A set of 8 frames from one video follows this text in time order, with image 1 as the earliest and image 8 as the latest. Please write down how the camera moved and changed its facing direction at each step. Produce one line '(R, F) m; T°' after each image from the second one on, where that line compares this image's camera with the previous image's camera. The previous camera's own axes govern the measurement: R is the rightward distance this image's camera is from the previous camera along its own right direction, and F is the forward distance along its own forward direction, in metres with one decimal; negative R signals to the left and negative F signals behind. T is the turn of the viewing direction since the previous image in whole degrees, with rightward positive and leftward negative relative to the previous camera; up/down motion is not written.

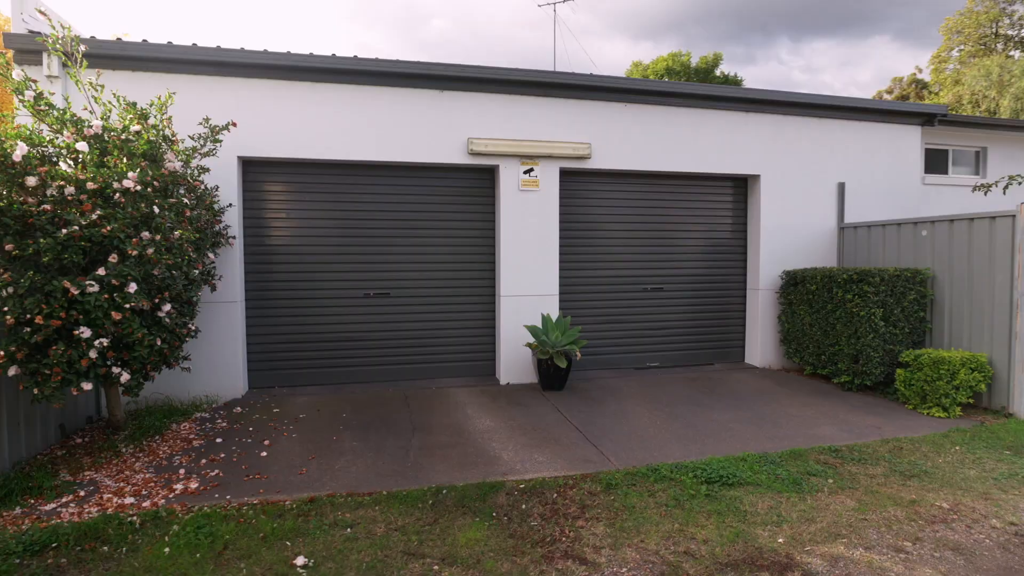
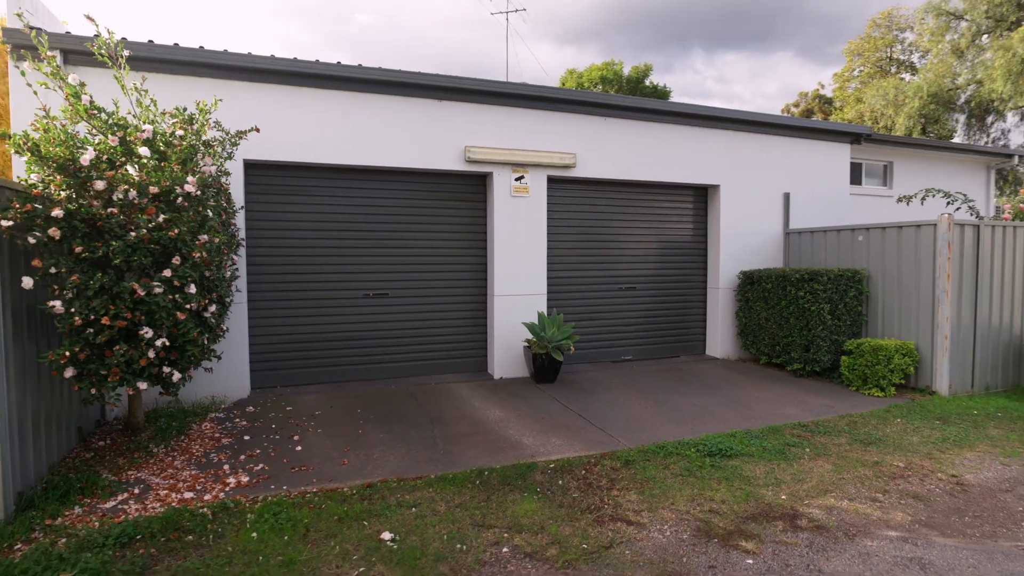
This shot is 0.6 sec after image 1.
(-0.8, -0.4) m; +7°
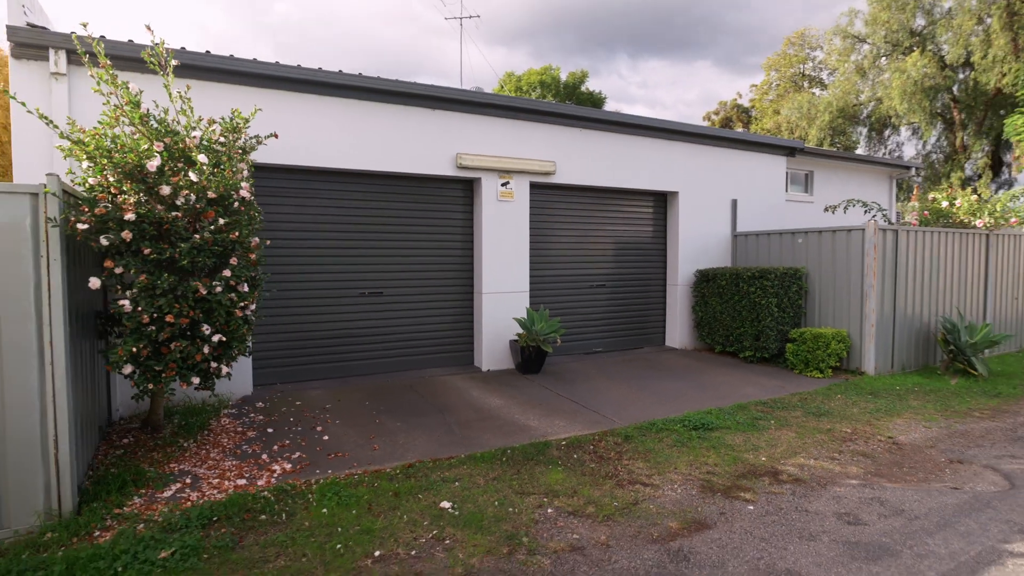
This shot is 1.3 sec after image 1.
(-0.7, -0.5) m; +7°
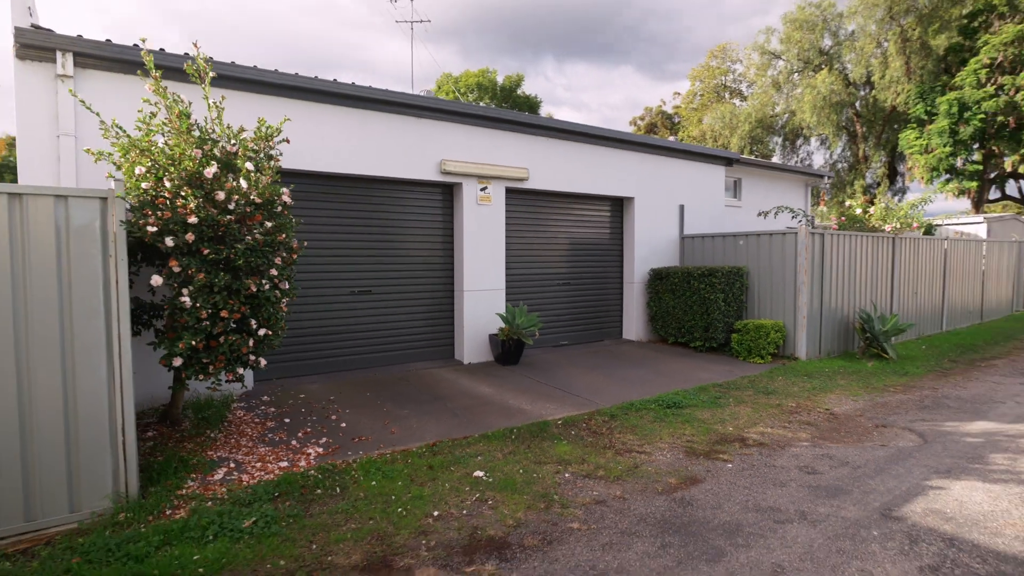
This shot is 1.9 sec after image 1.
(-0.7, -0.5) m; +7°
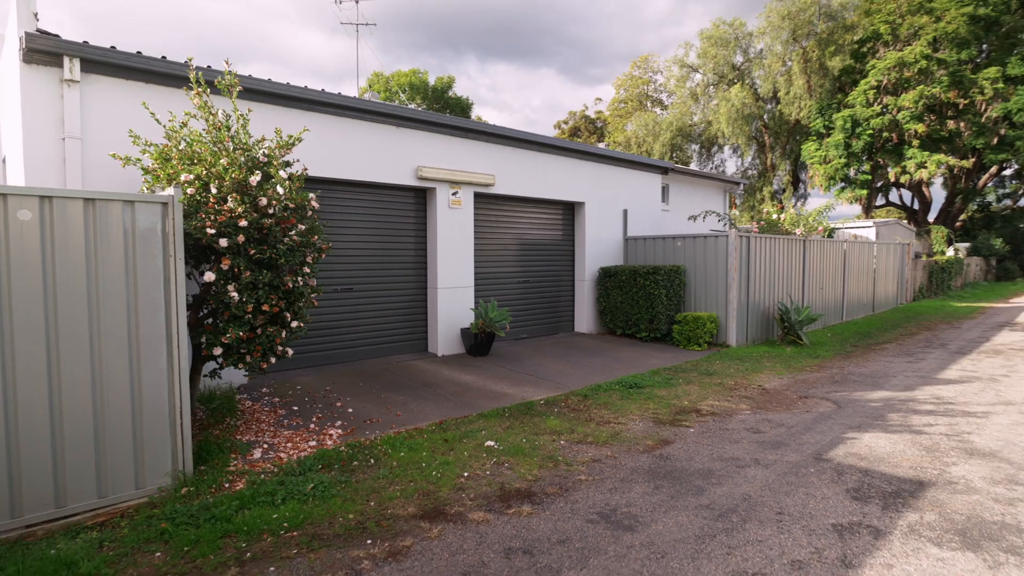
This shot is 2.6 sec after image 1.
(-0.7, -0.7) m; +7°
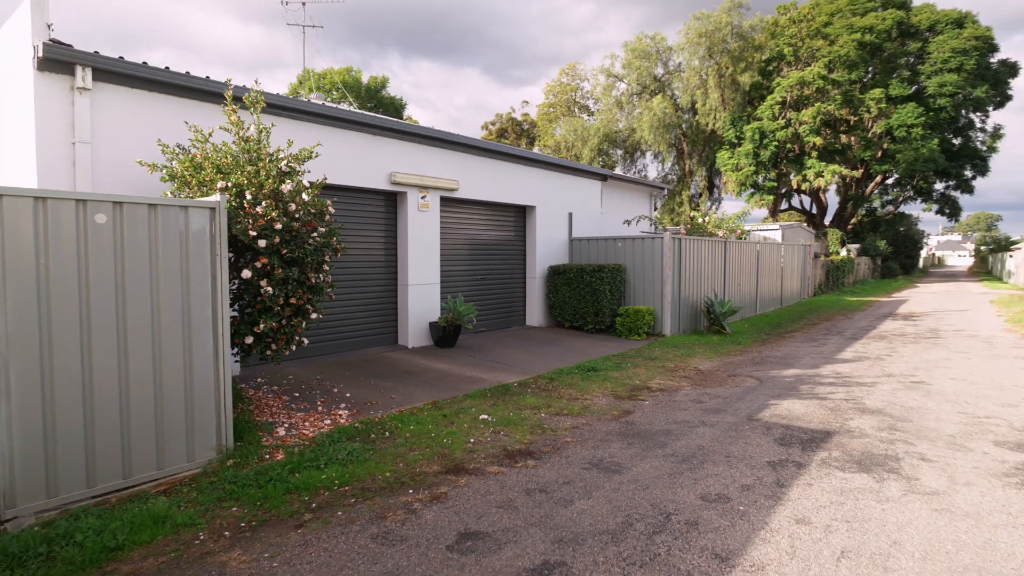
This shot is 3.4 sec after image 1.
(-0.6, -0.8) m; +7°
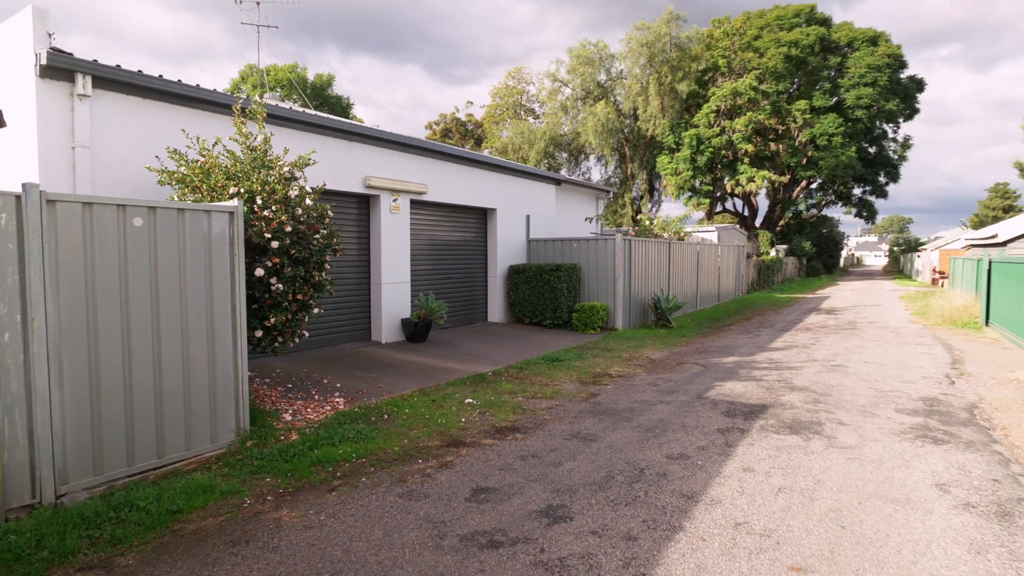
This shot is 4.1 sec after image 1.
(-0.4, -0.7) m; +6°
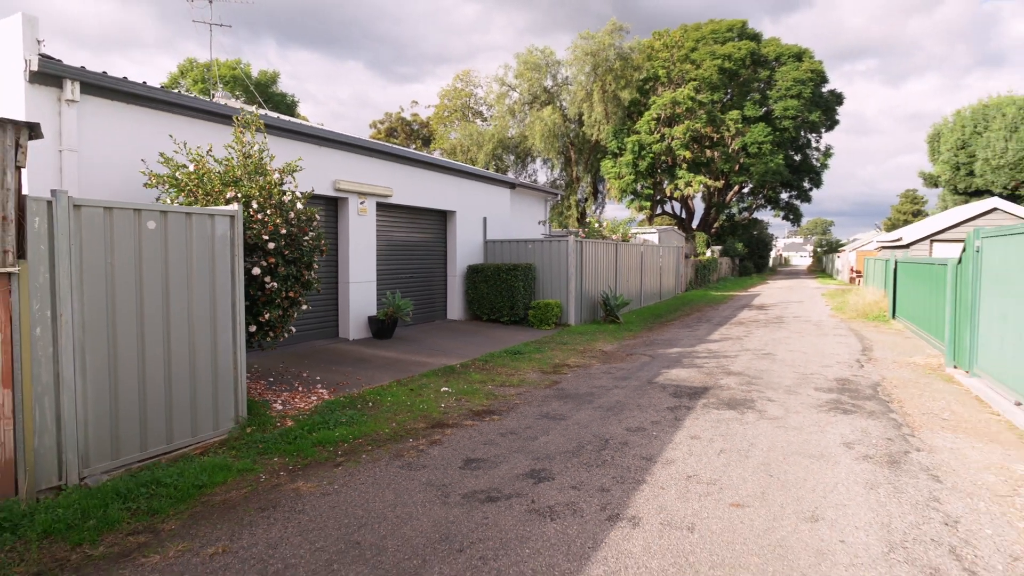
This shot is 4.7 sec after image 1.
(-0.3, -0.6) m; +6°
